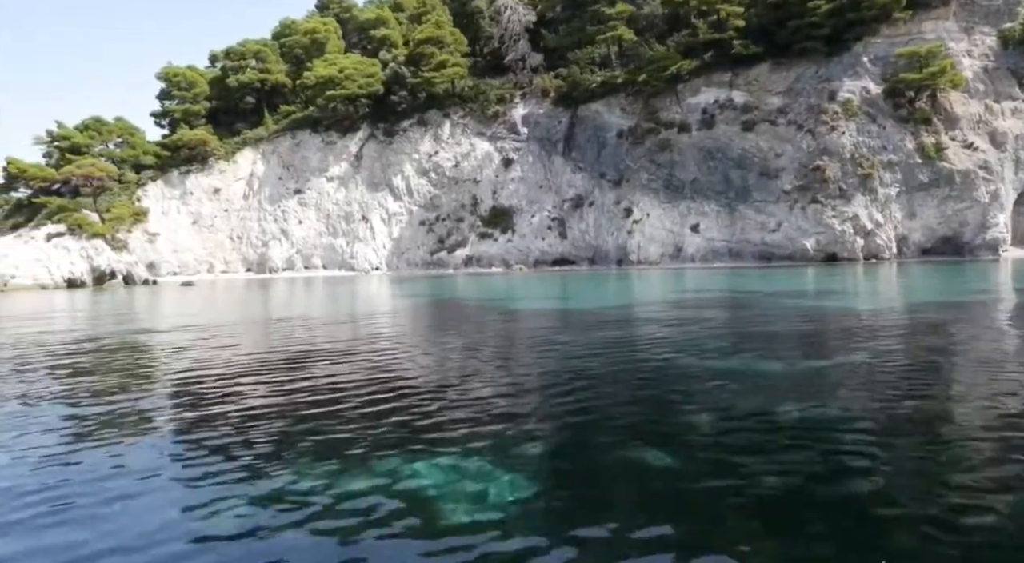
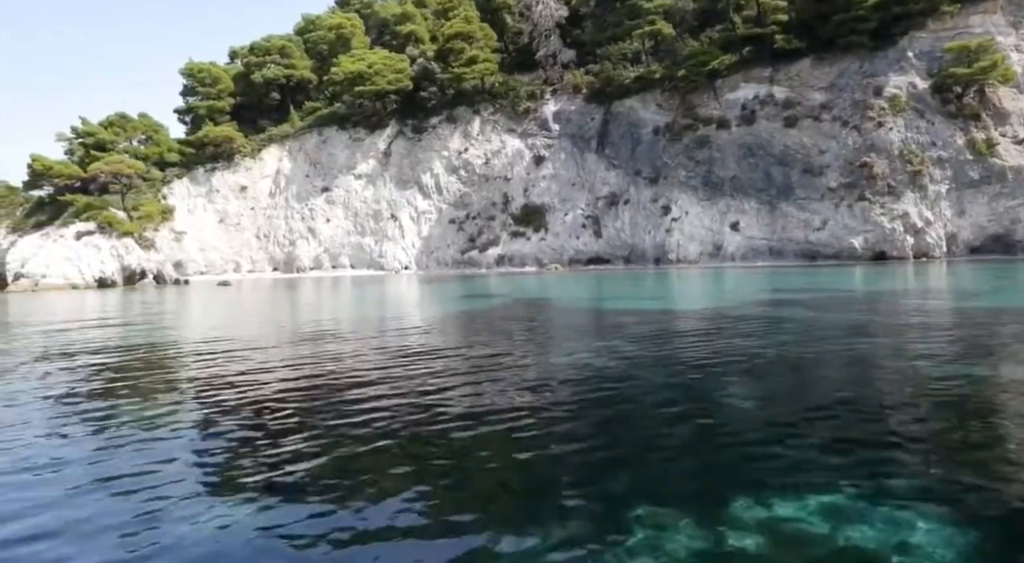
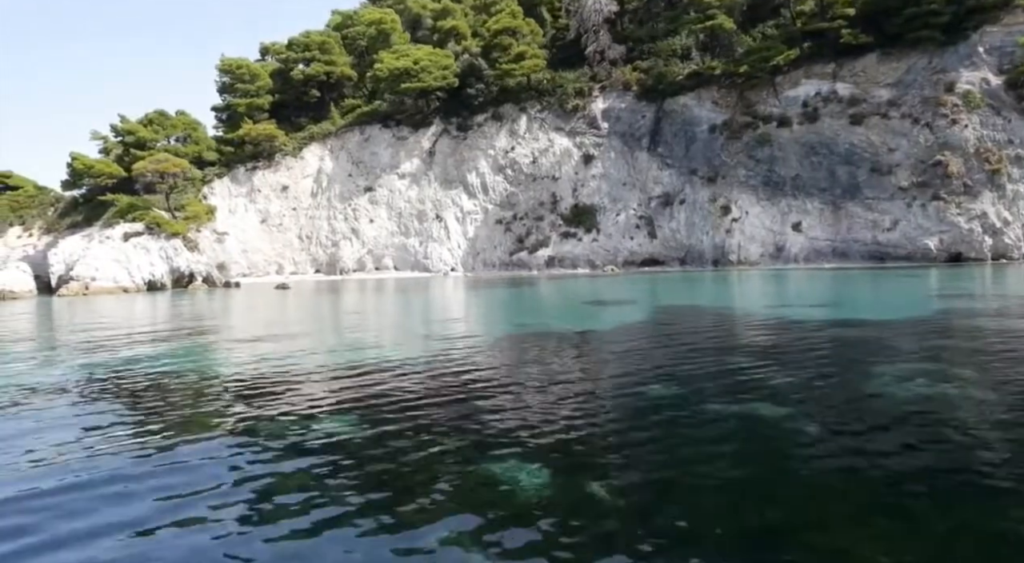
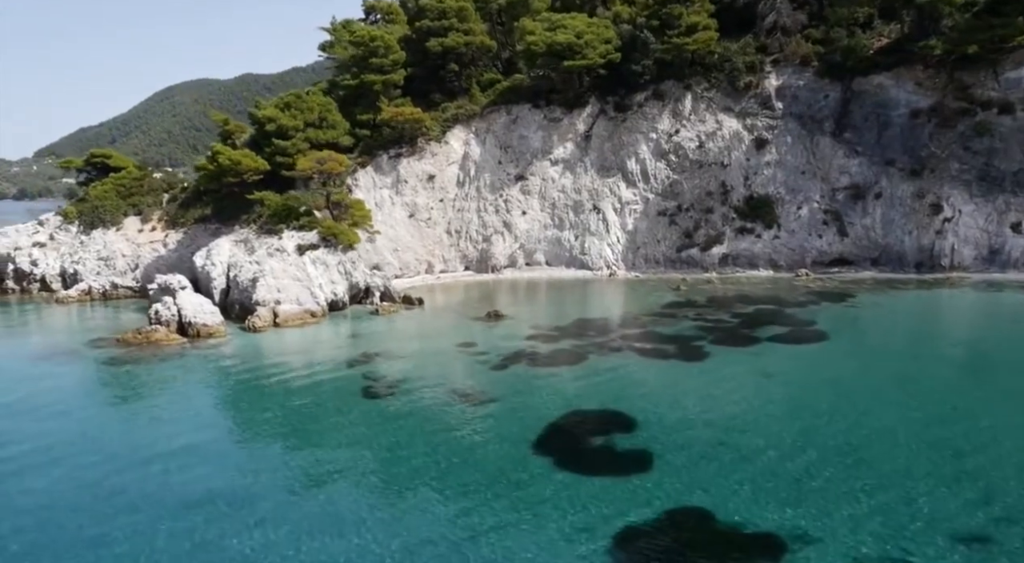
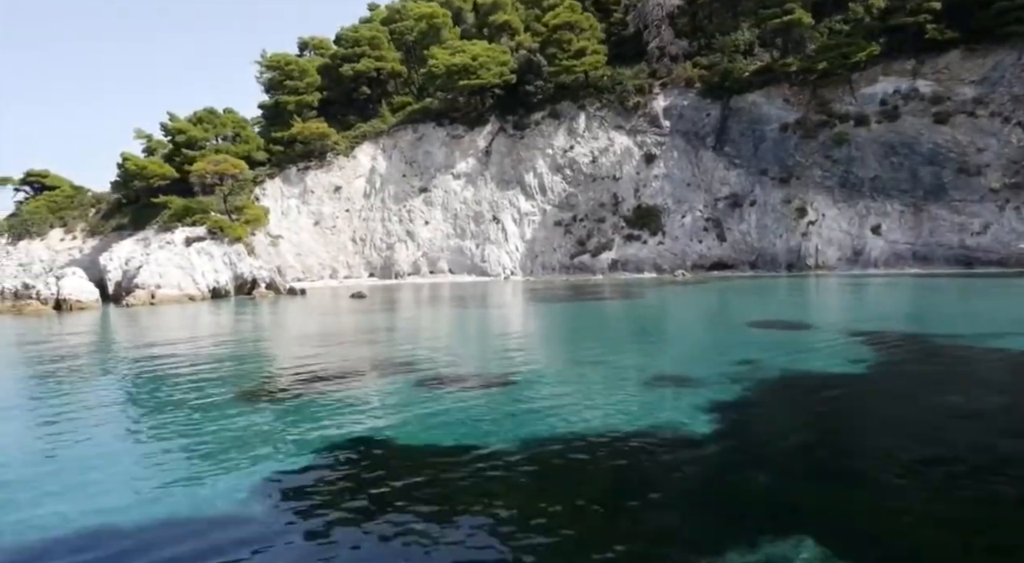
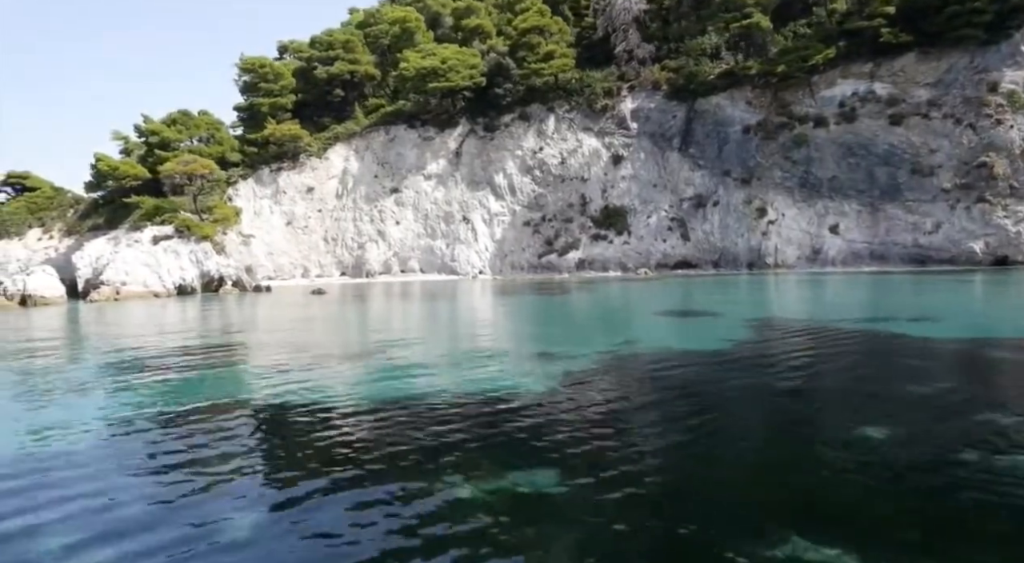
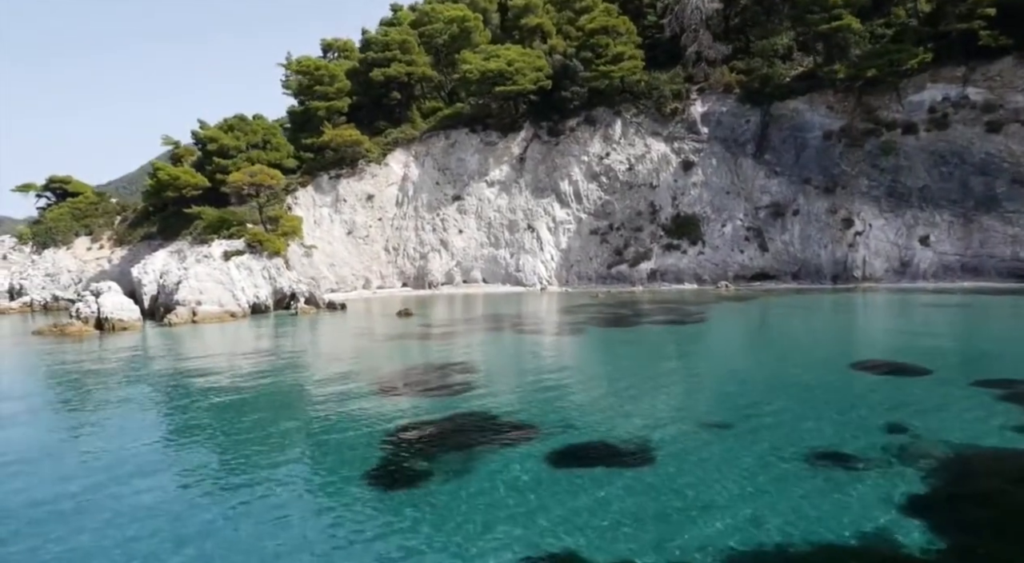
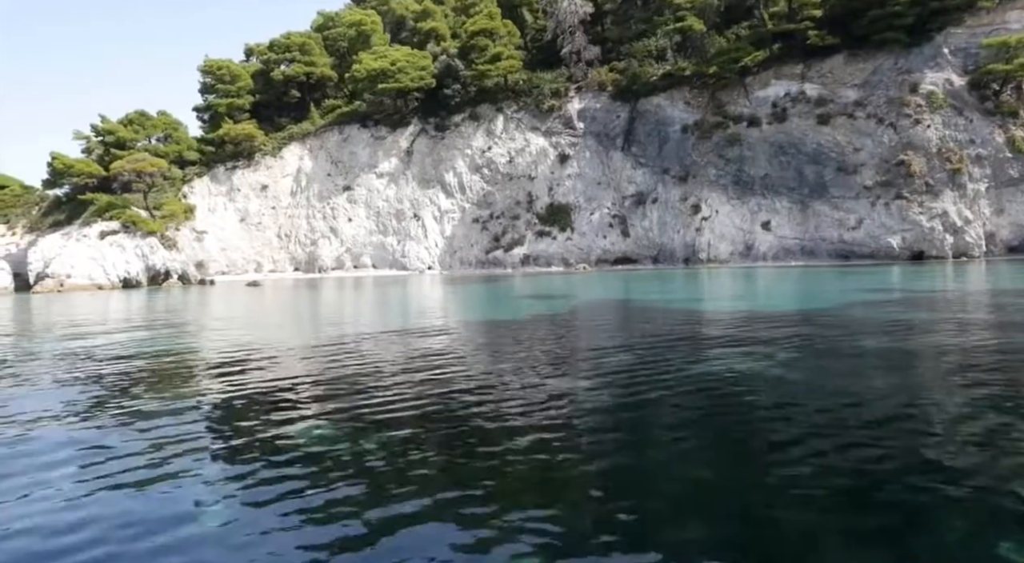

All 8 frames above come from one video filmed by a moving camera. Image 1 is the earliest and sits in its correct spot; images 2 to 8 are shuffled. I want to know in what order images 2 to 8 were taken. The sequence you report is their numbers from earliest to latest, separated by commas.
2, 8, 3, 6, 5, 7, 4
